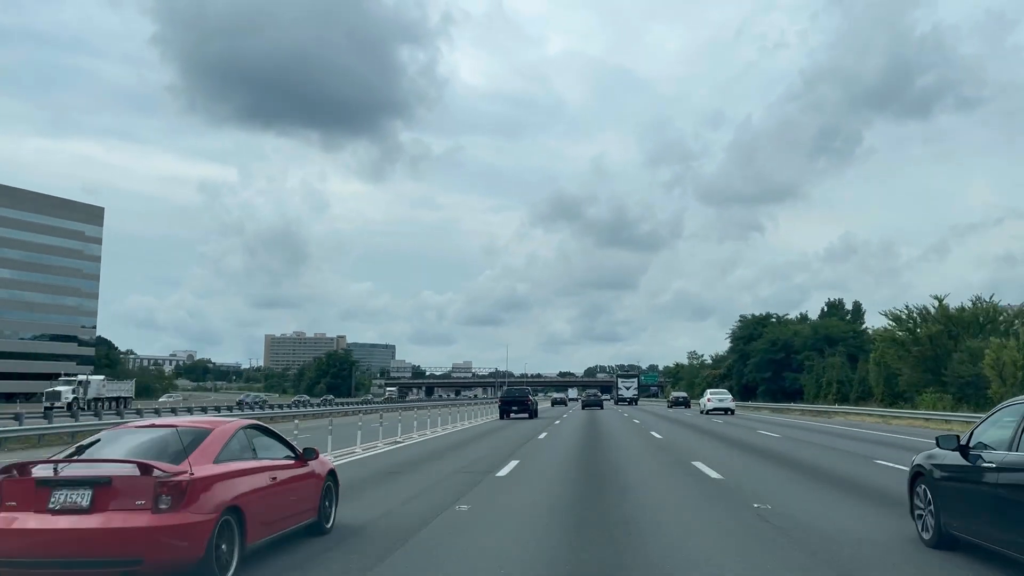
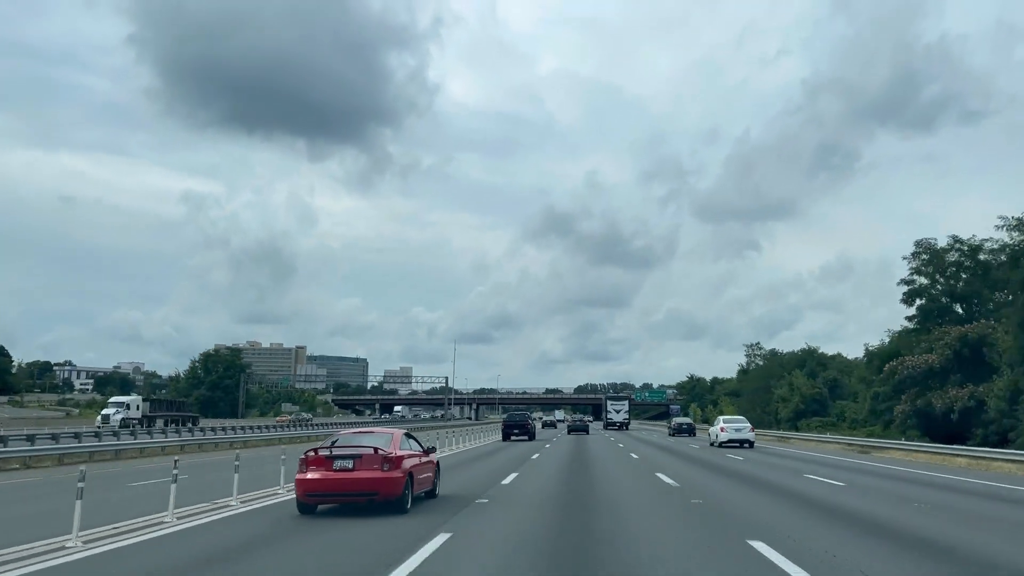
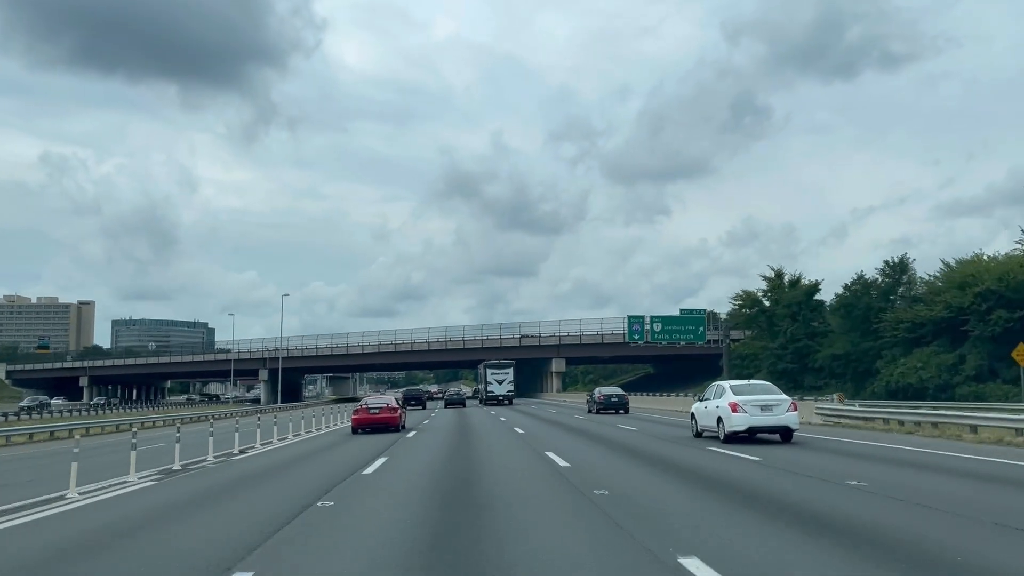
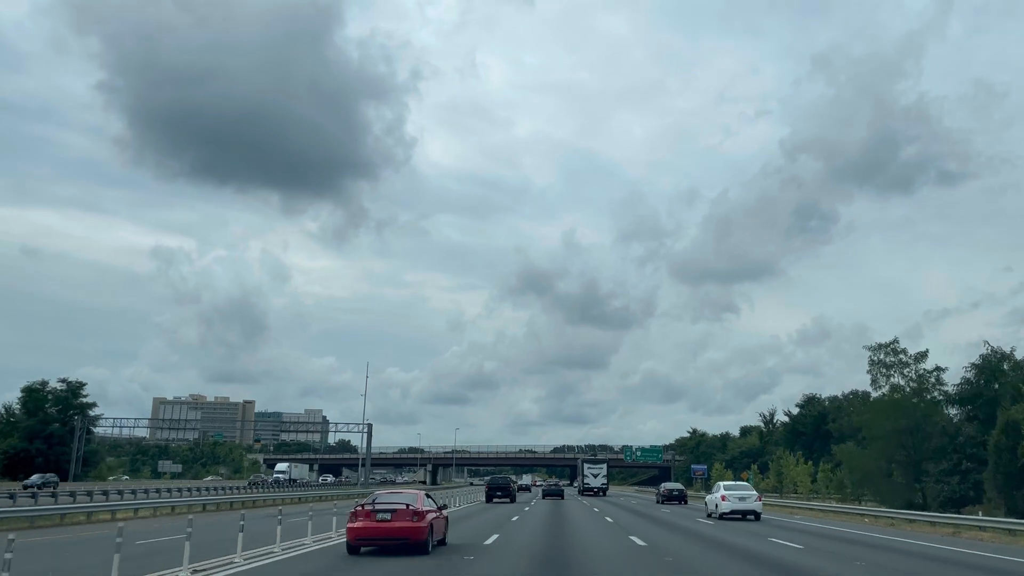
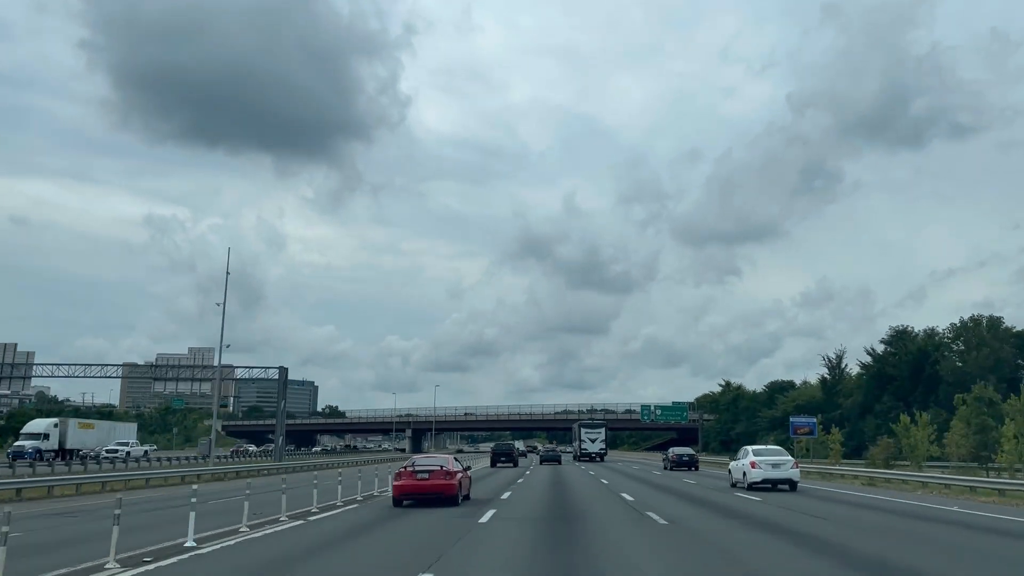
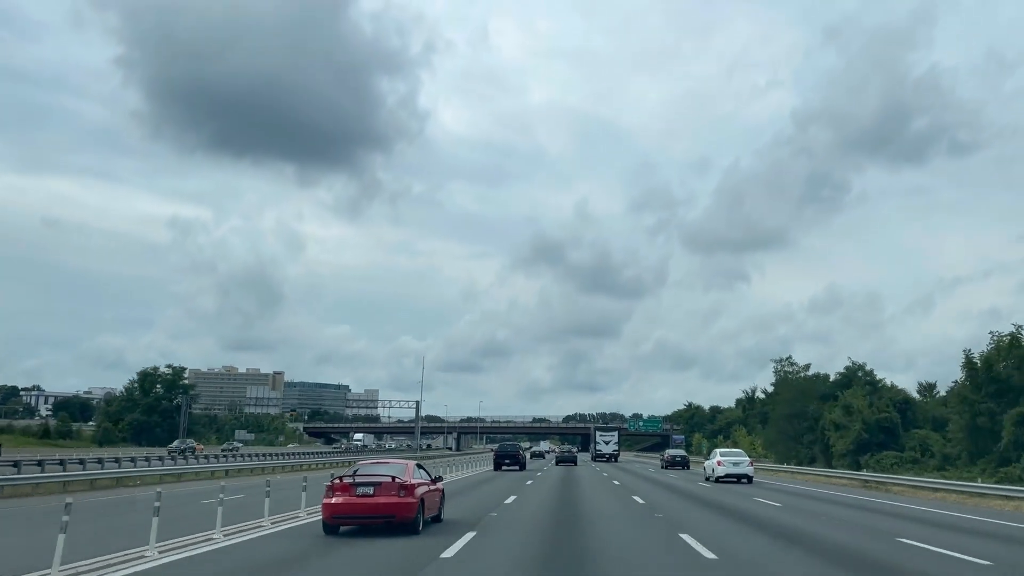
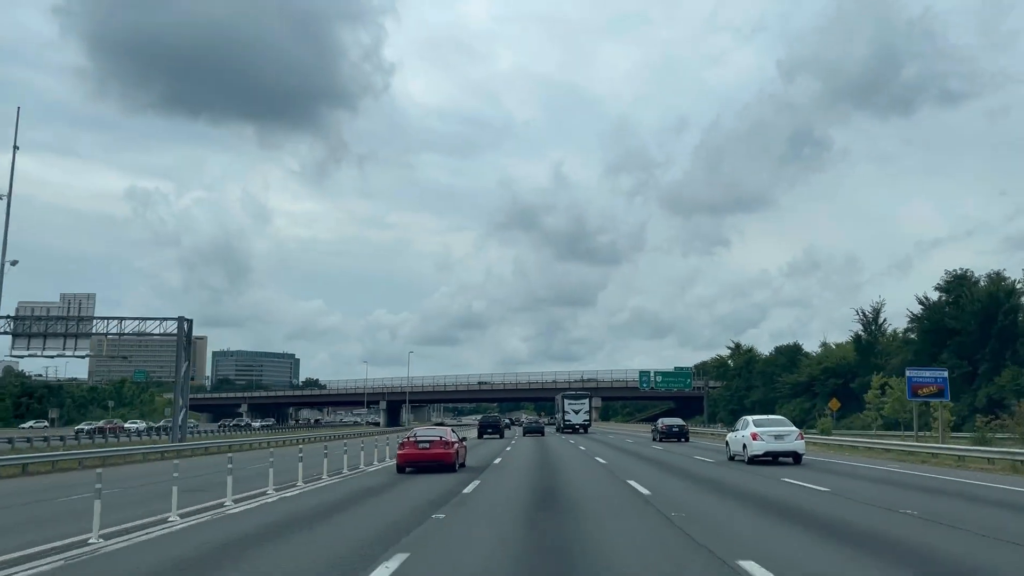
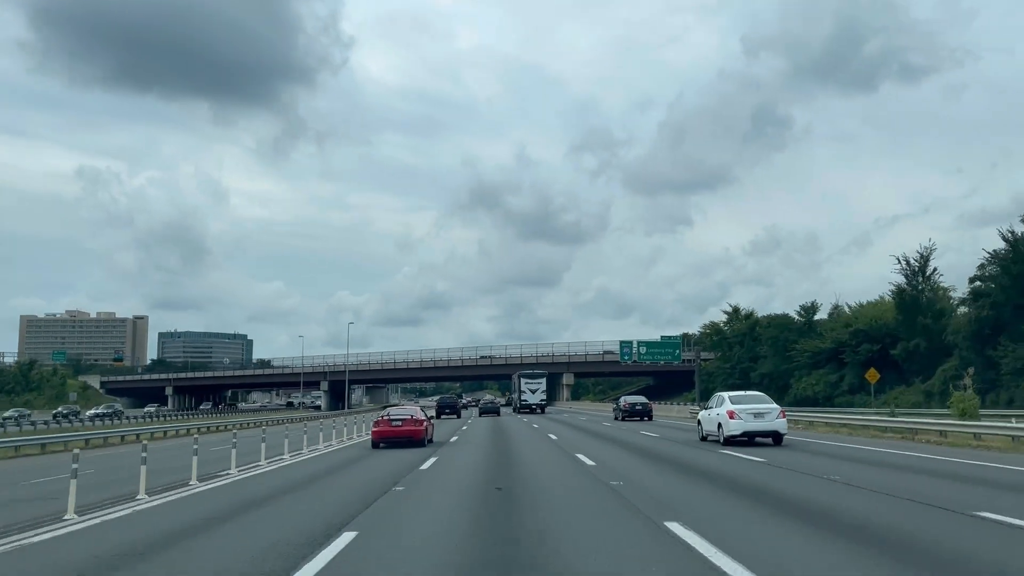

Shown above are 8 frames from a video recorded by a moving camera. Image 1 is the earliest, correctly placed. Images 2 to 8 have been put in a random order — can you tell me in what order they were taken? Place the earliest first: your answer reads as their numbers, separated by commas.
2, 6, 4, 5, 7, 8, 3
